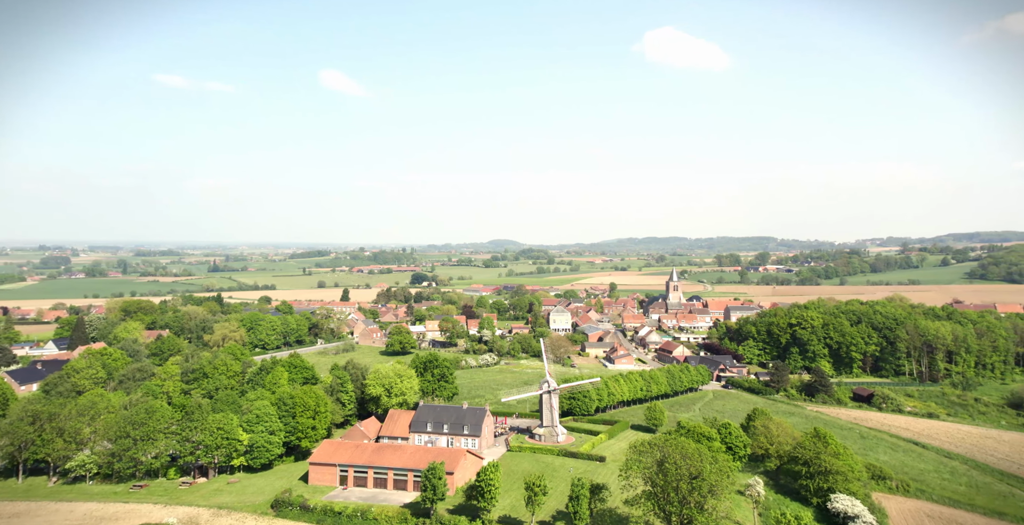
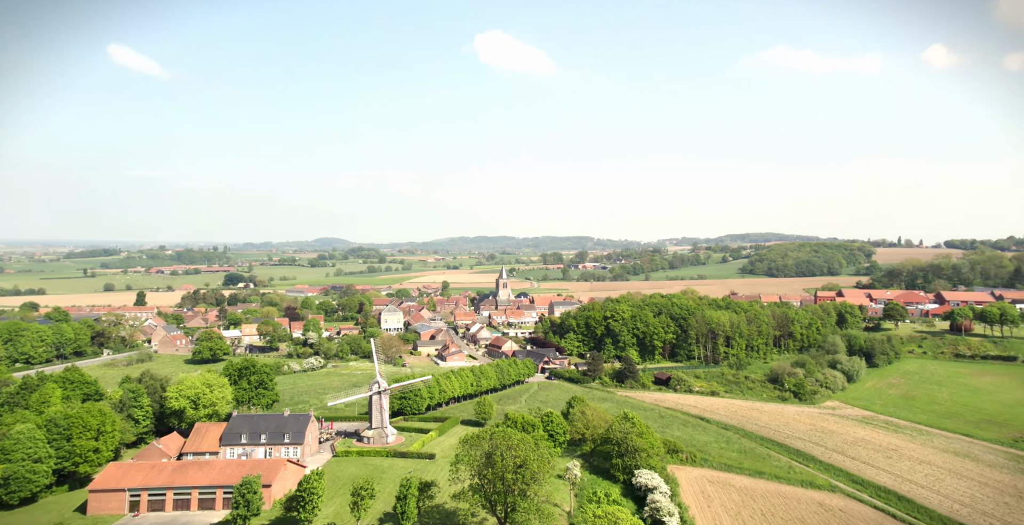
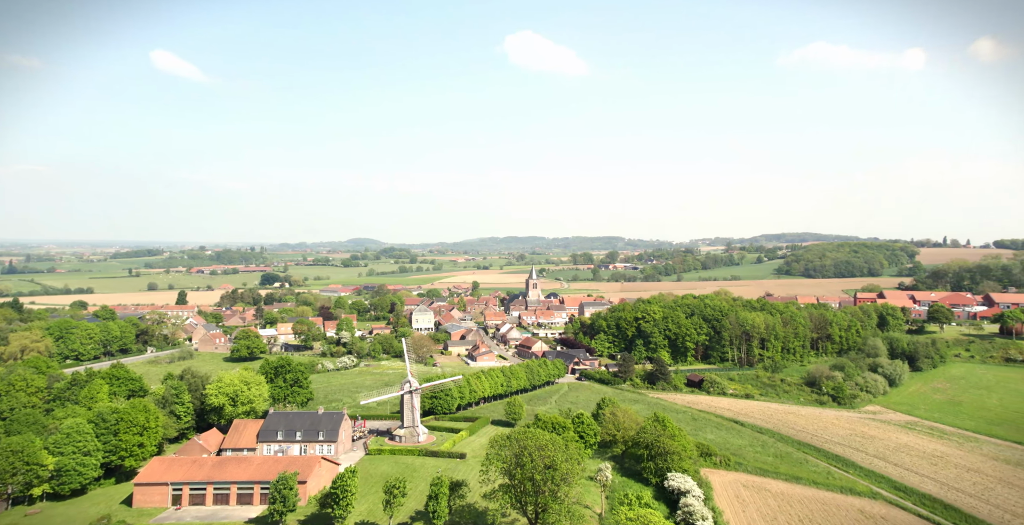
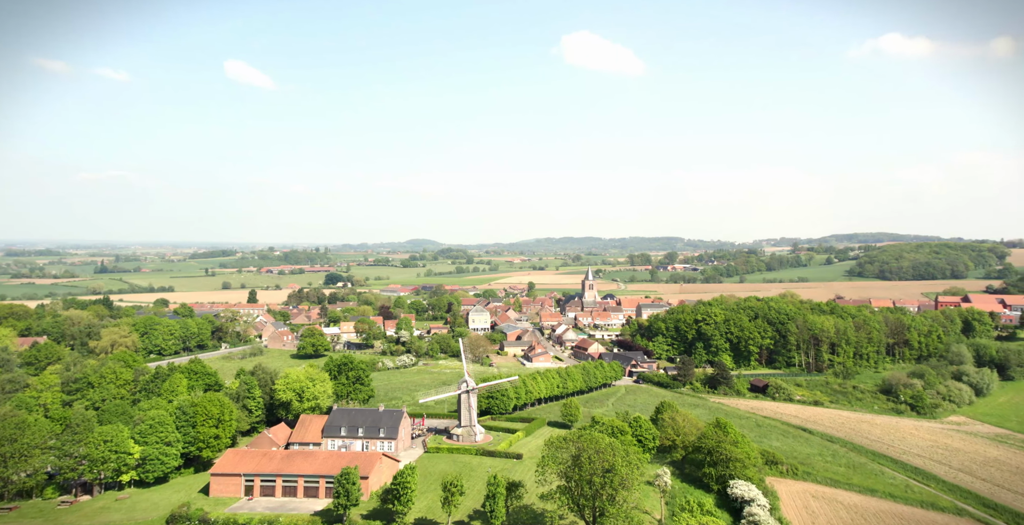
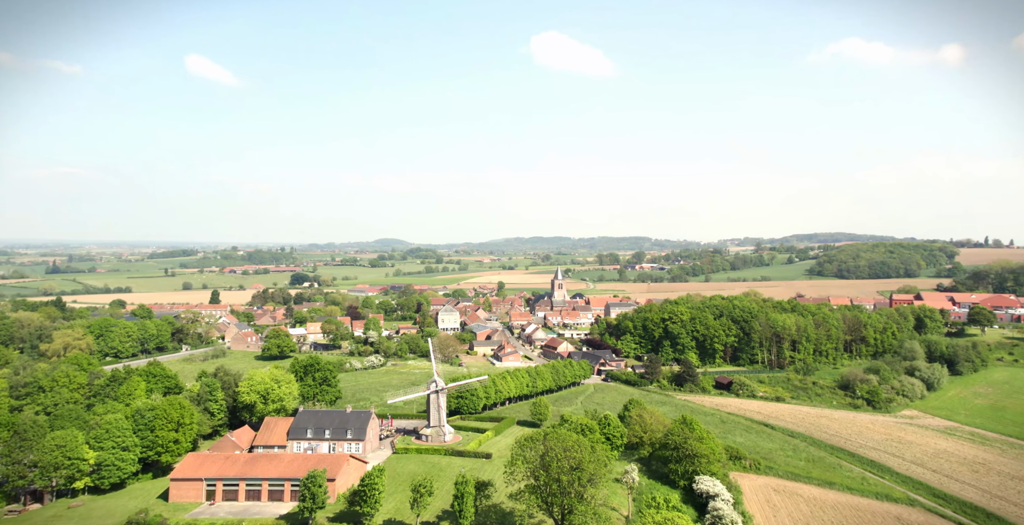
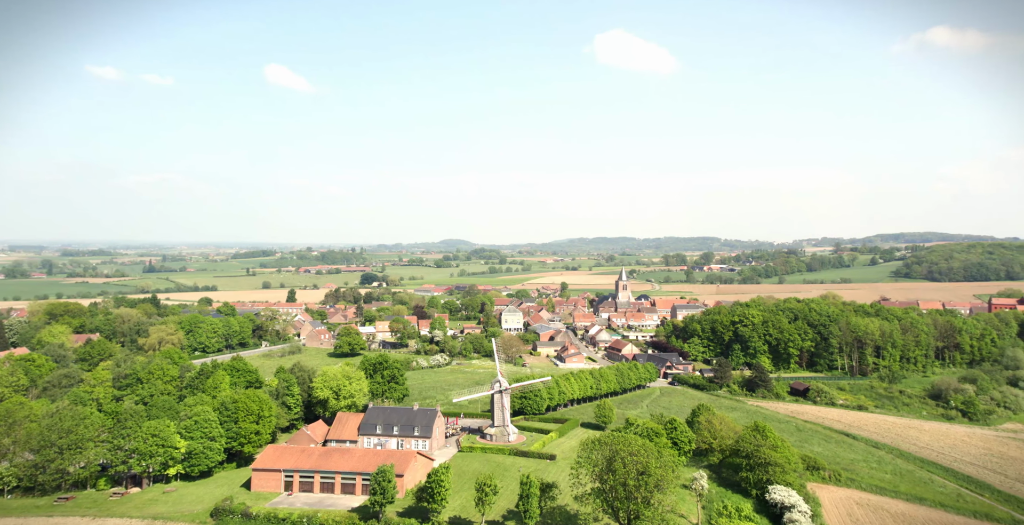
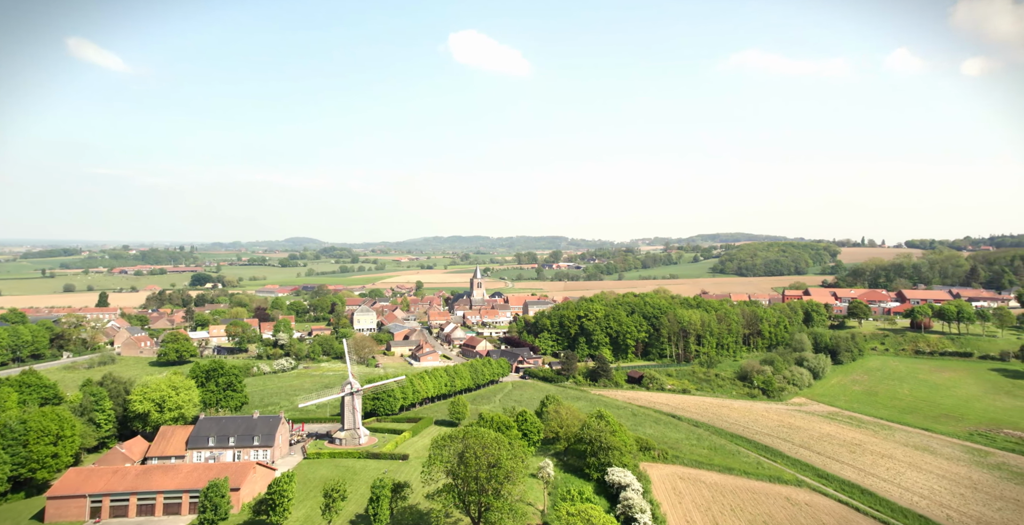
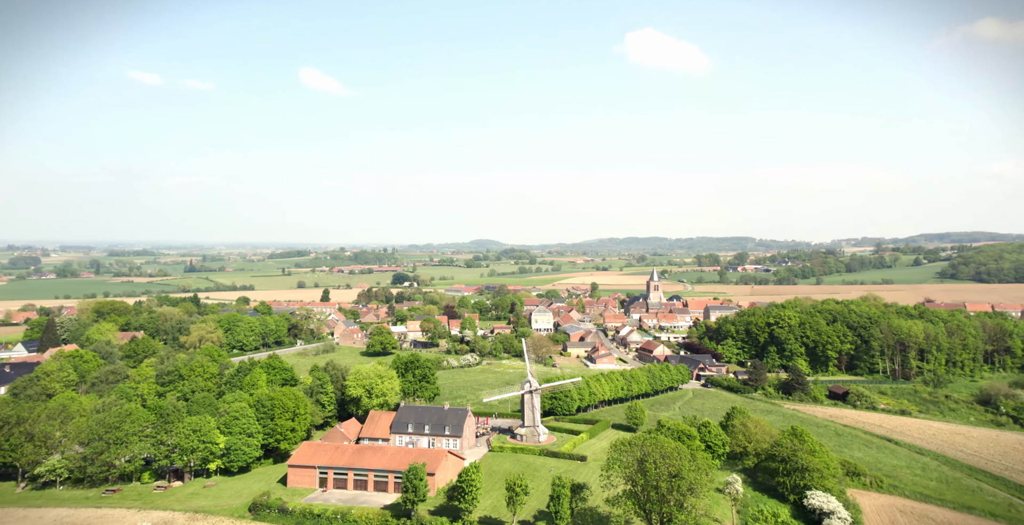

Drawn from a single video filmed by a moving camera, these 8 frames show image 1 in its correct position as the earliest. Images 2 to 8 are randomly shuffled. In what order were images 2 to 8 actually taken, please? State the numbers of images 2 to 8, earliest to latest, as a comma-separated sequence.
8, 6, 4, 5, 3, 2, 7
